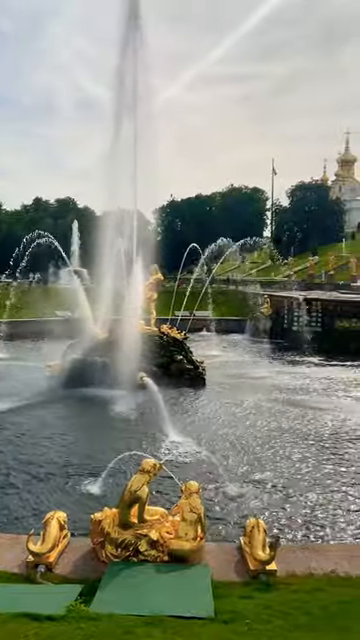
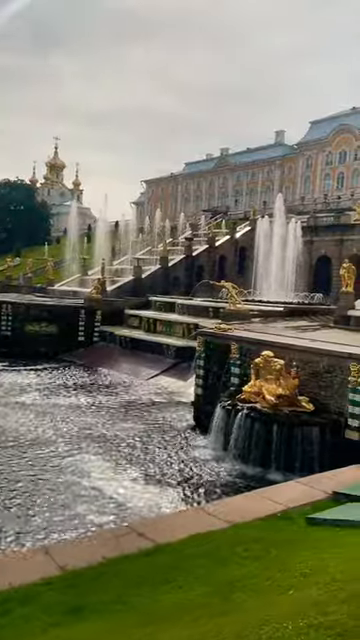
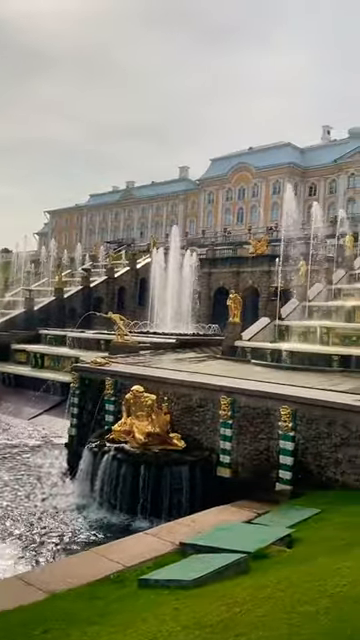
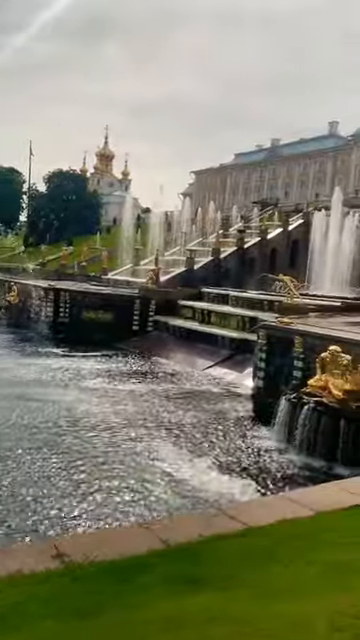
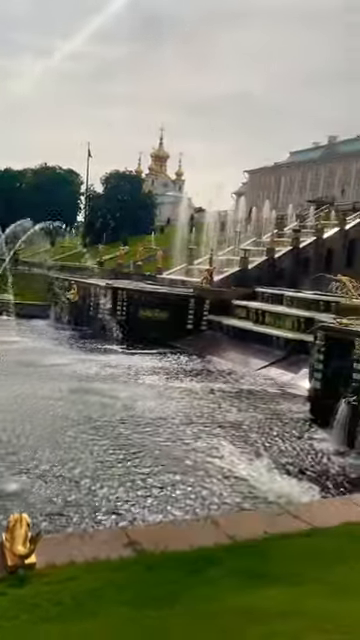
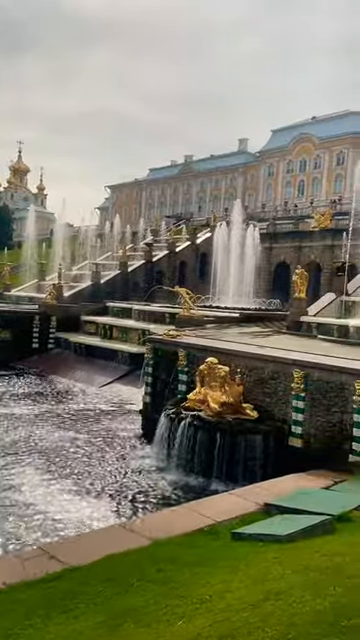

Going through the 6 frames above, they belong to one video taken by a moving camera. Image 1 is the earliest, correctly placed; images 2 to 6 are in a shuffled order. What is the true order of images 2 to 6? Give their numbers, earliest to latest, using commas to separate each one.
5, 4, 2, 6, 3
